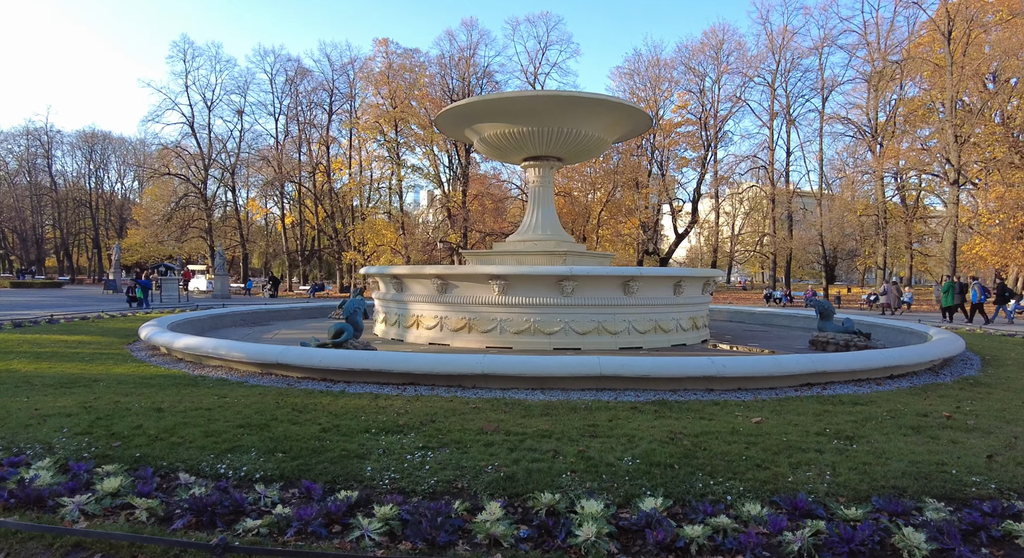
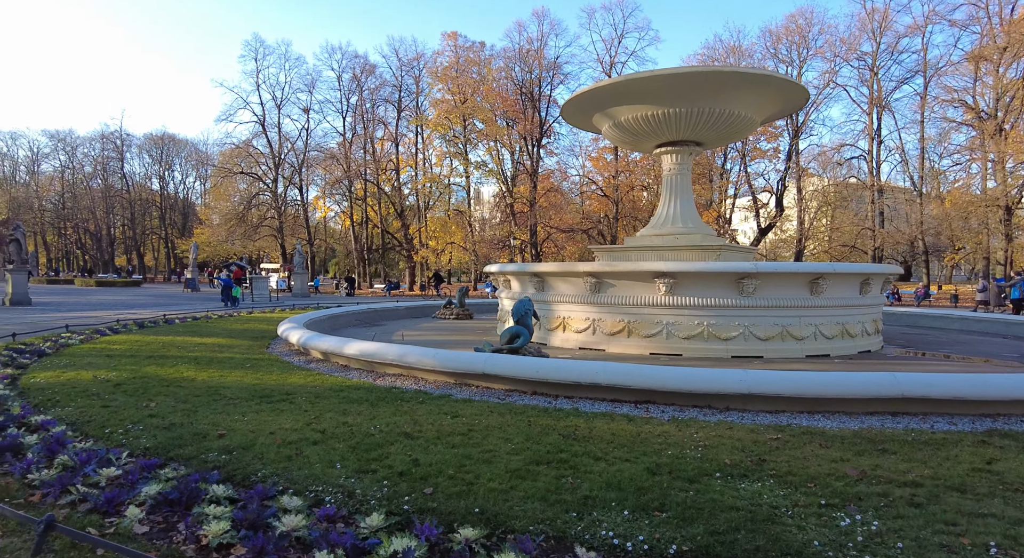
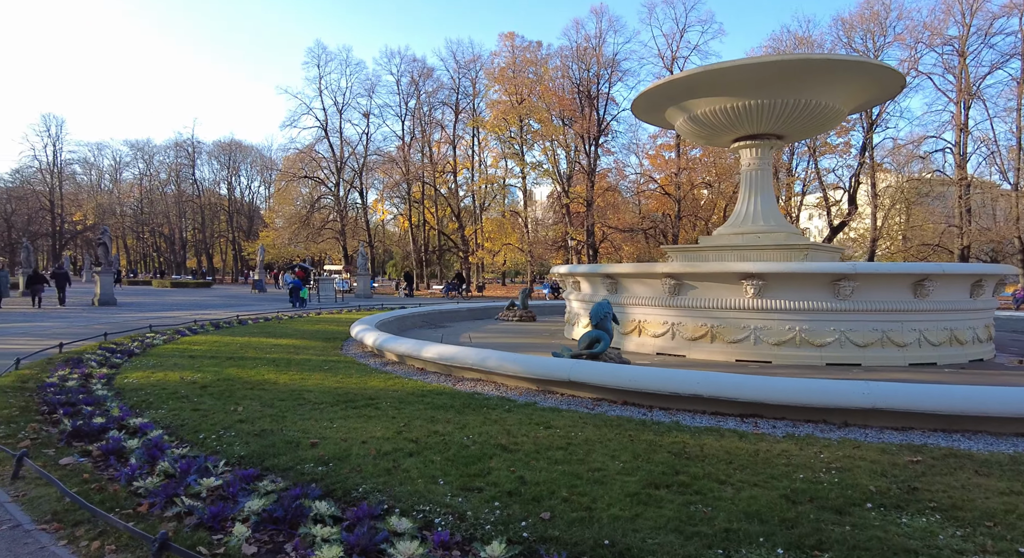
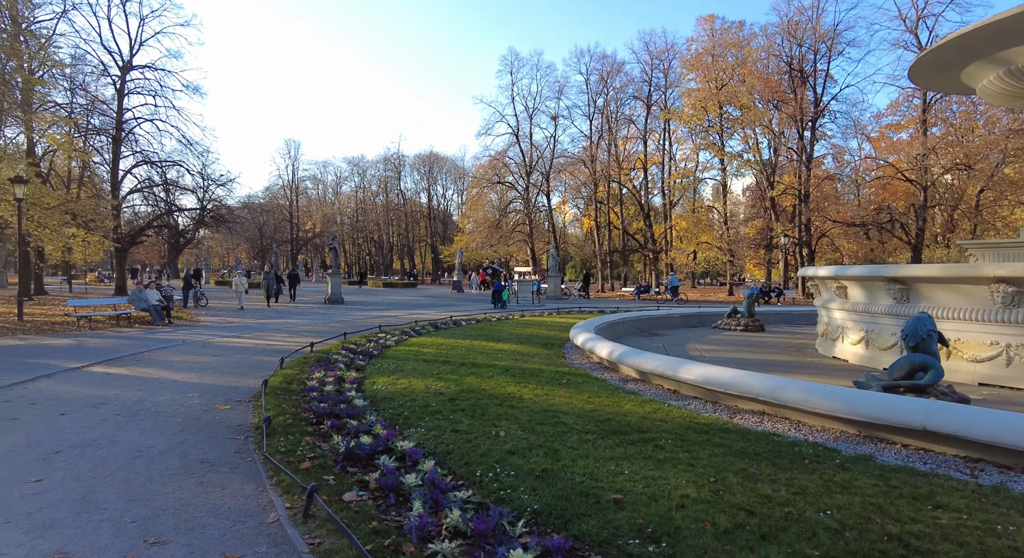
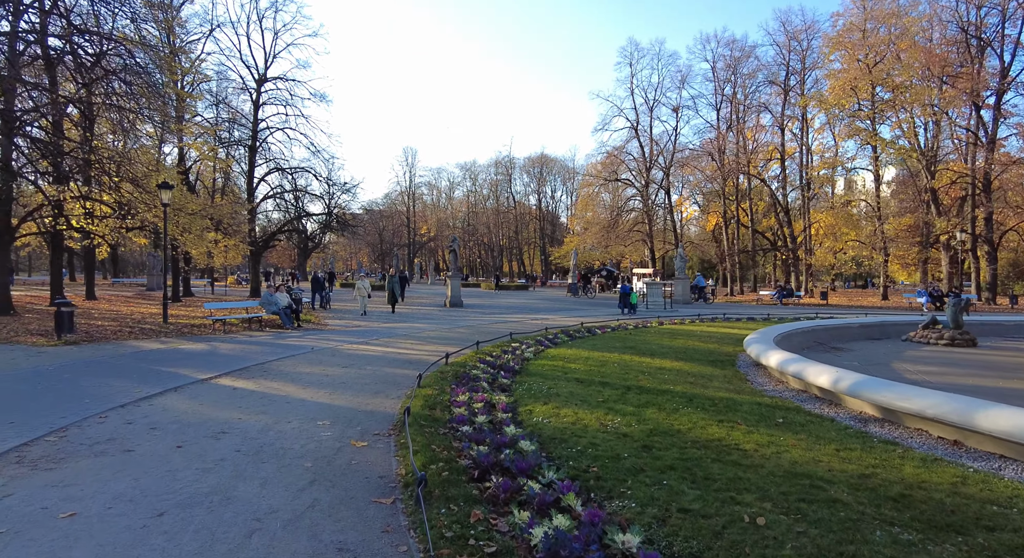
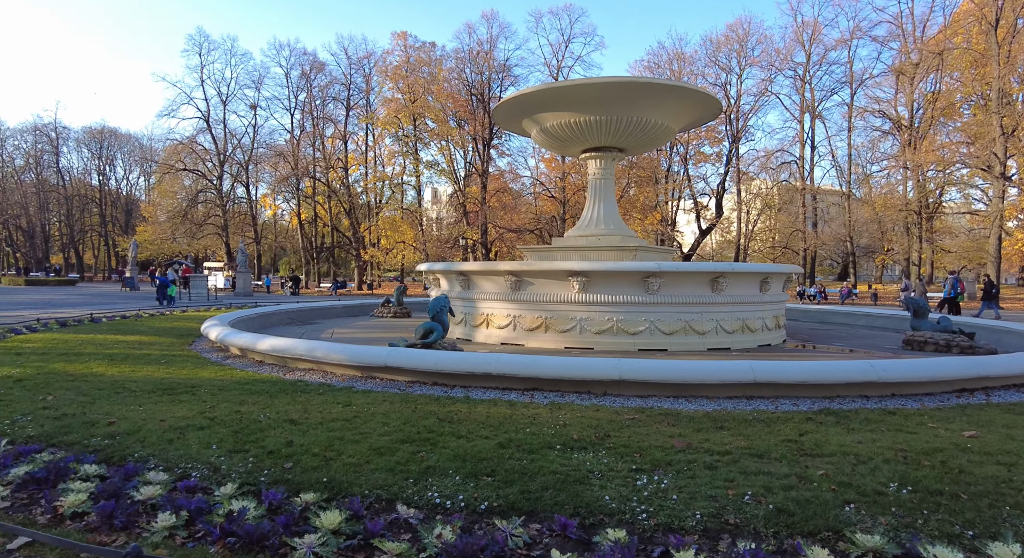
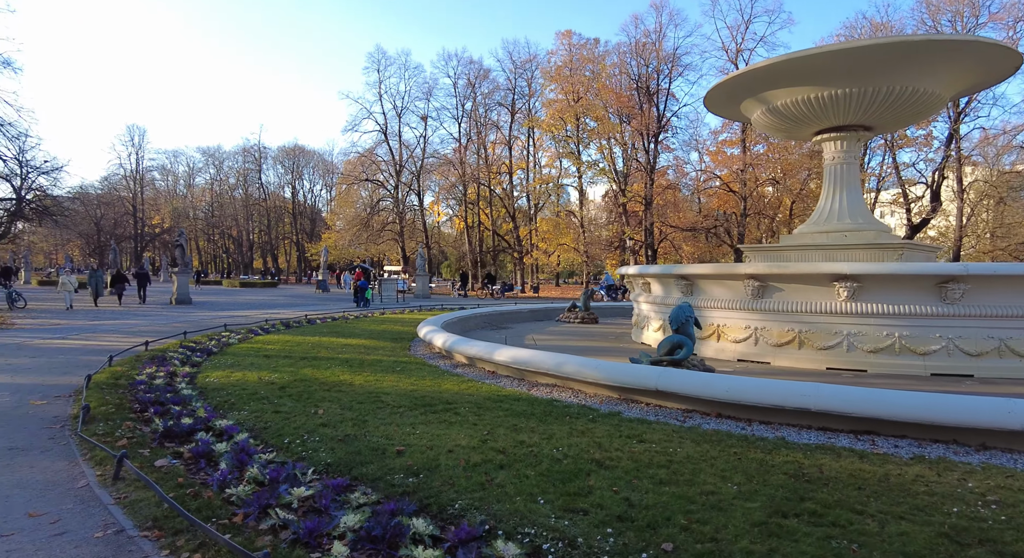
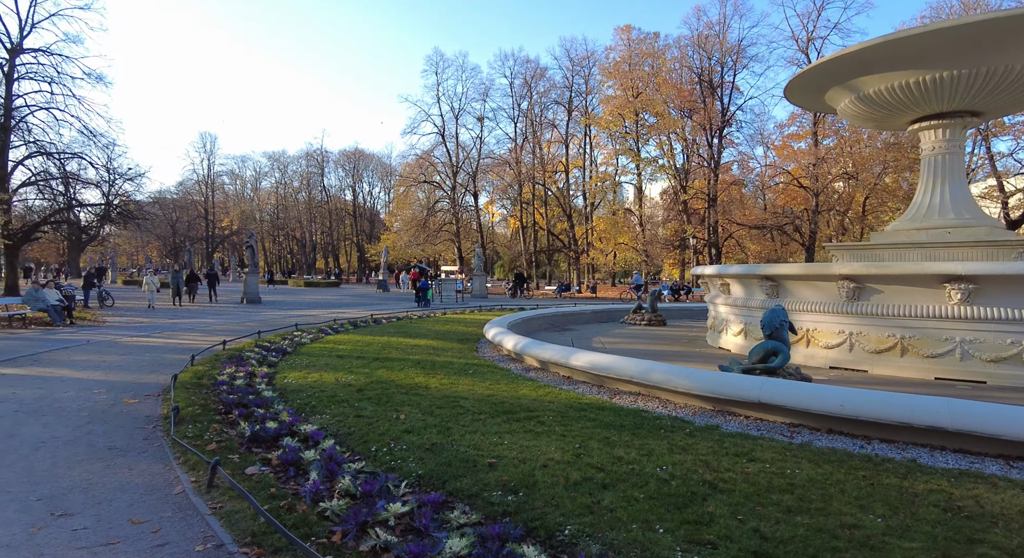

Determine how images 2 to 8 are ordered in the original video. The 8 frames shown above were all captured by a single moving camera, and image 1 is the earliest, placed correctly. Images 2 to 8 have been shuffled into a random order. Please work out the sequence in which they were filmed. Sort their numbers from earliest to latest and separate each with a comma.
6, 2, 3, 7, 8, 4, 5
